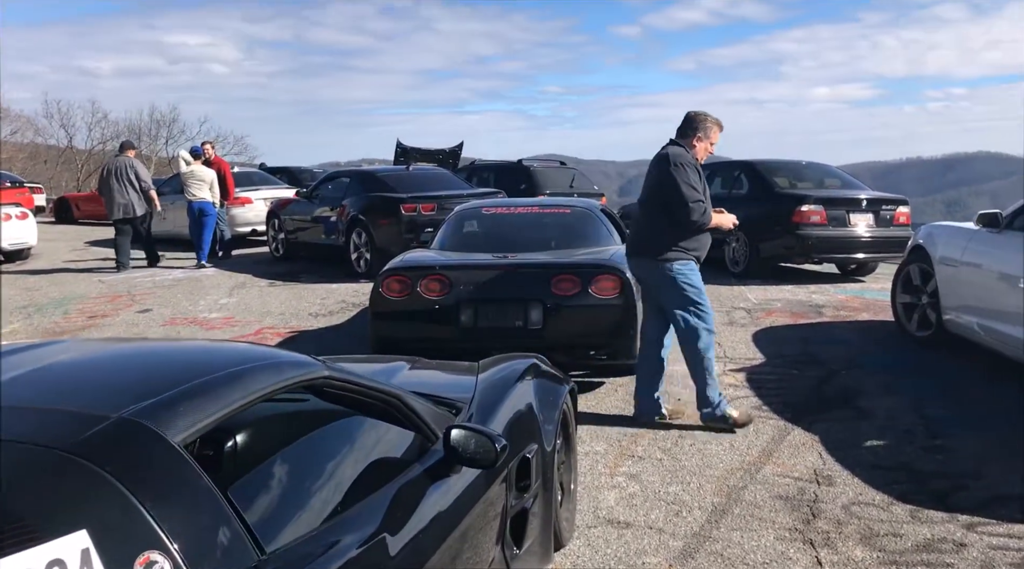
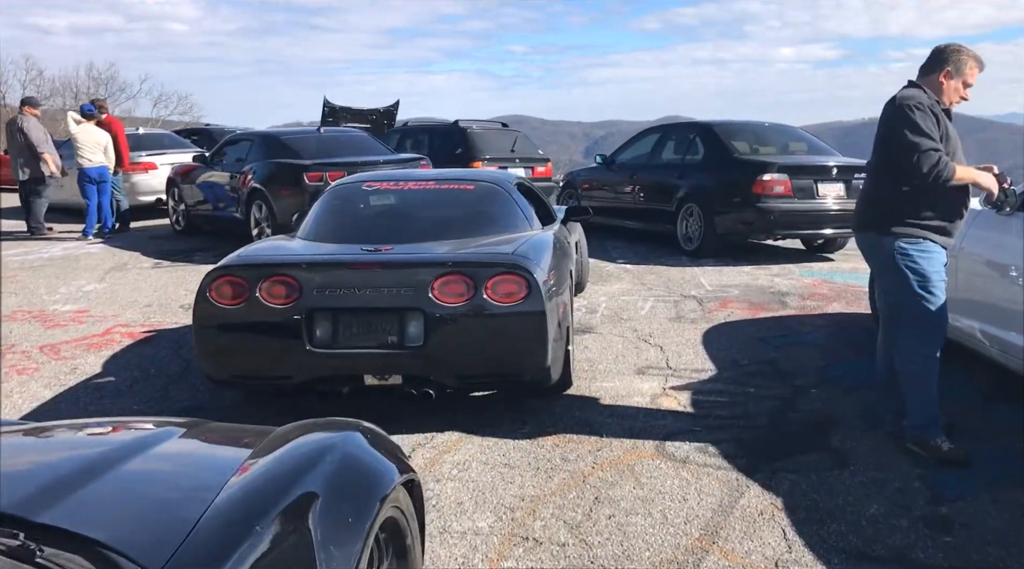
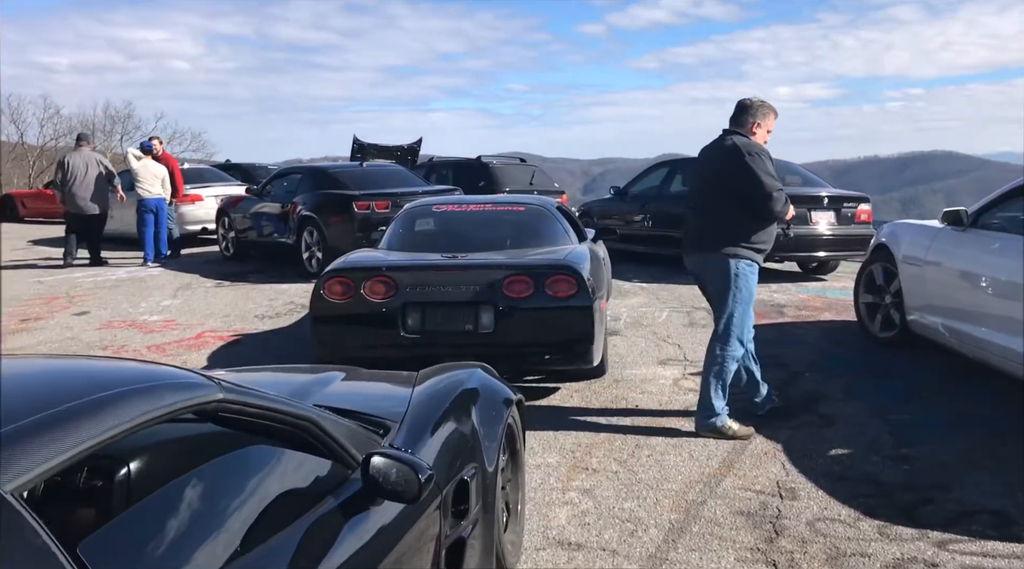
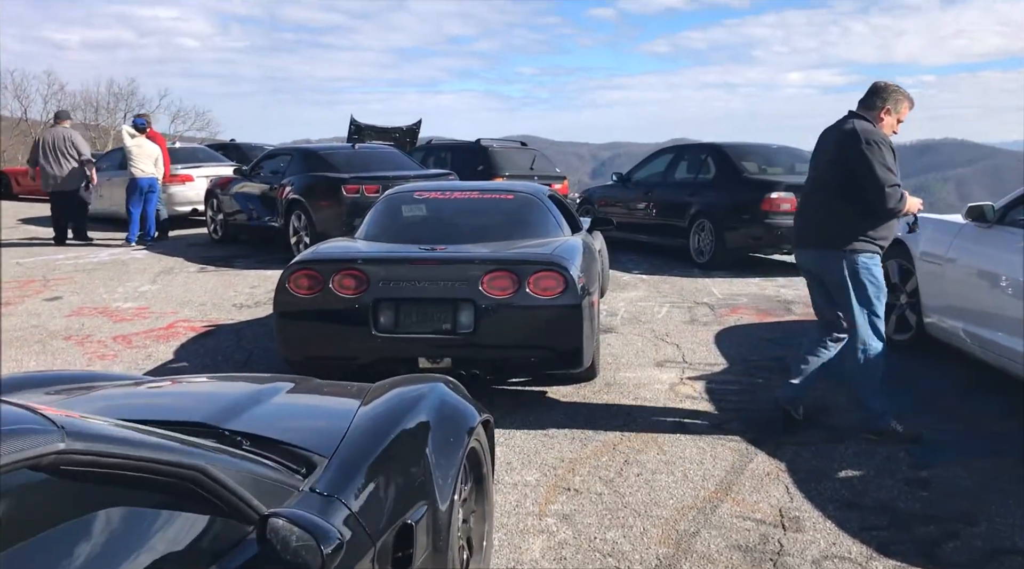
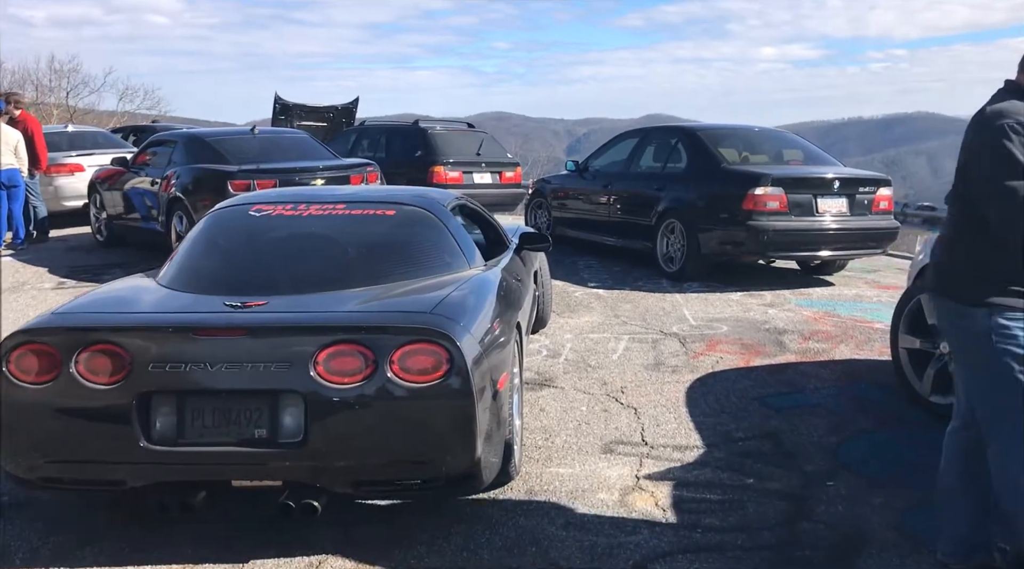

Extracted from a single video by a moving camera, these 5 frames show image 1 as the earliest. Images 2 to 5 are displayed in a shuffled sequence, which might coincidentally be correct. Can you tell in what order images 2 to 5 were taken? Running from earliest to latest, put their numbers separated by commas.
3, 4, 2, 5
